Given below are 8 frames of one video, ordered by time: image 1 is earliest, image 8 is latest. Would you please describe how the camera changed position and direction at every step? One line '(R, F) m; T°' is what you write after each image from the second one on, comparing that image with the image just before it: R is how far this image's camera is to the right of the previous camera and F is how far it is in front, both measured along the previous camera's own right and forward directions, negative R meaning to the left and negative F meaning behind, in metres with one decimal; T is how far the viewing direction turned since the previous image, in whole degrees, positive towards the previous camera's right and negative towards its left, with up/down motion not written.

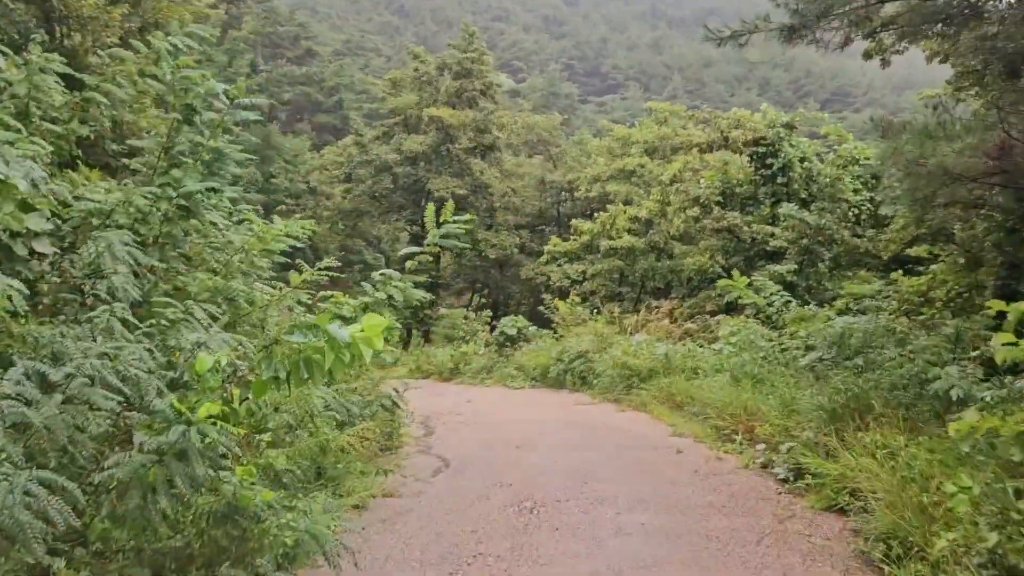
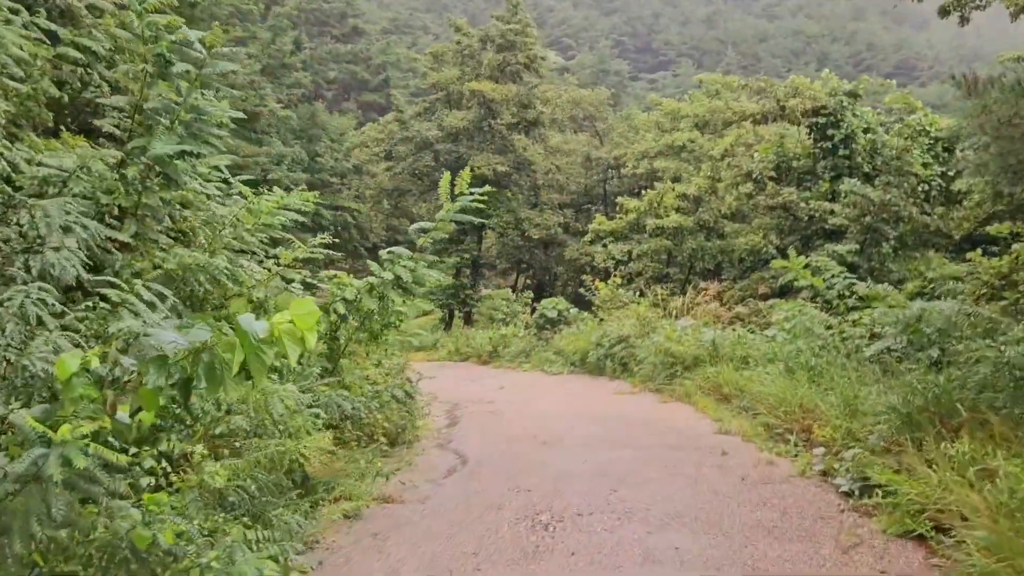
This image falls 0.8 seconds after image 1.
(+0.2, +0.6) m; -3°
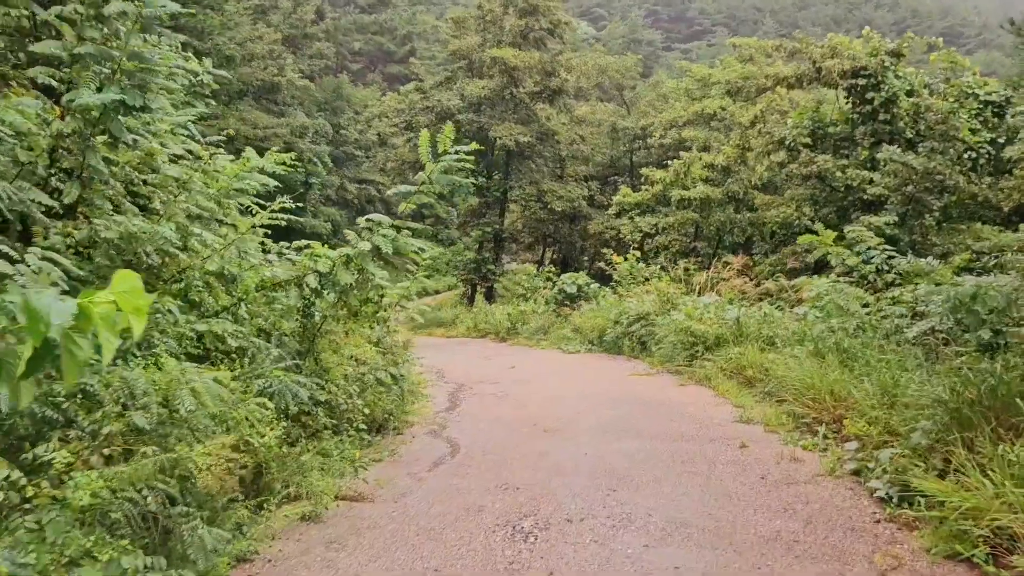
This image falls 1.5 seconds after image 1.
(+0.2, +0.5) m; -2°
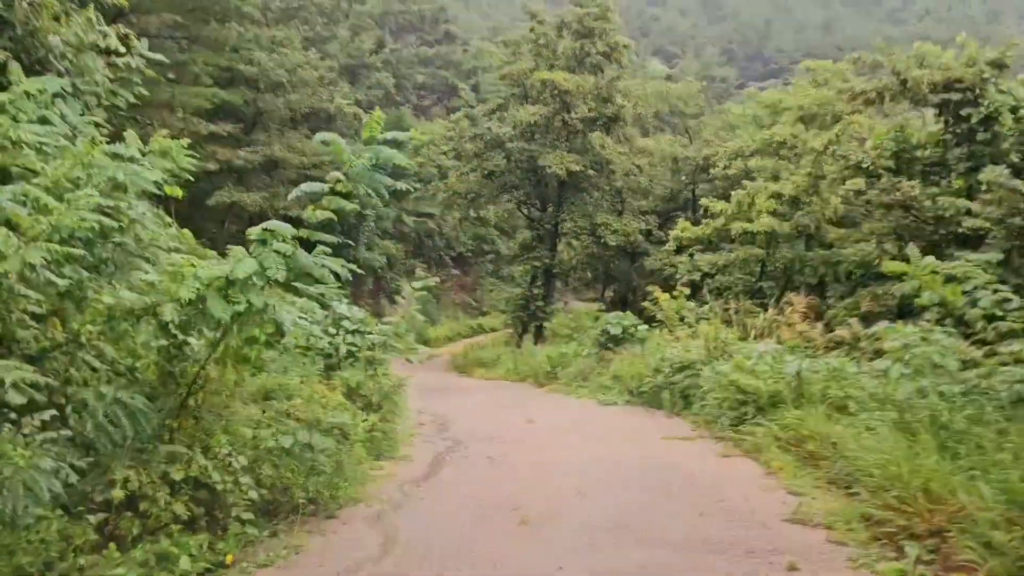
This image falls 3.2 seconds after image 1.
(+0.5, +1.4) m; -5°
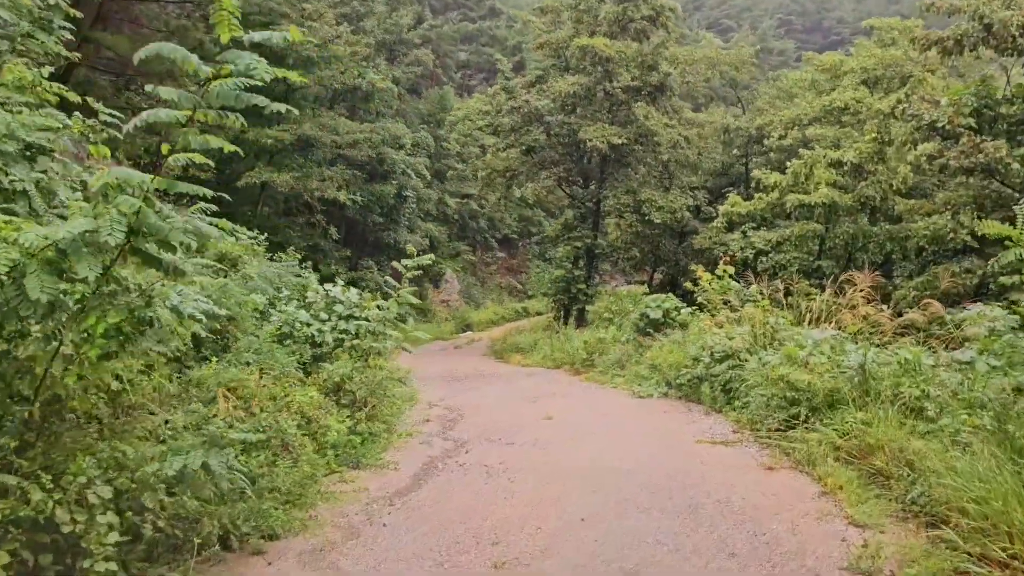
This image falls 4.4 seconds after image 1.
(+0.3, +1.0) m; -4°
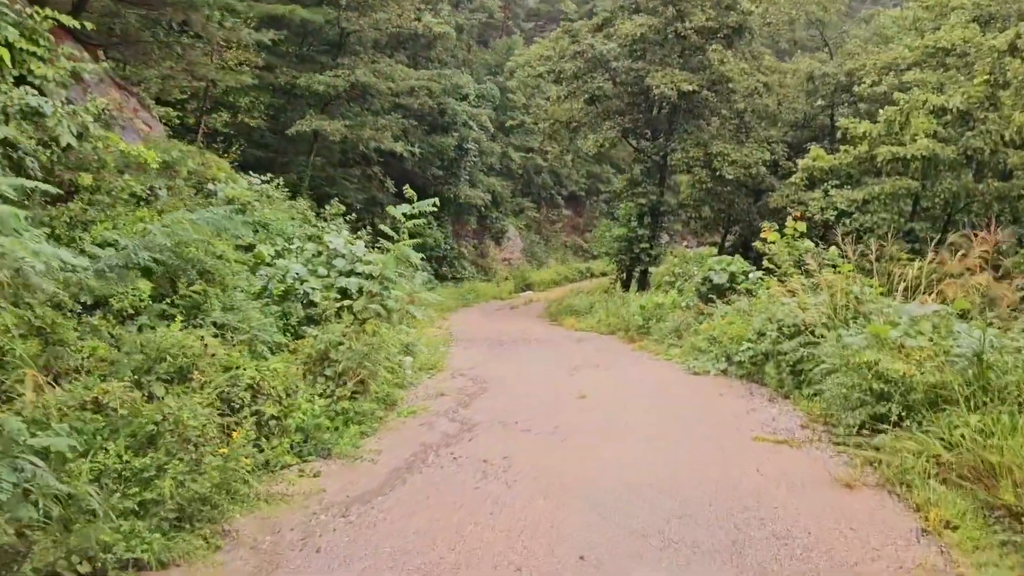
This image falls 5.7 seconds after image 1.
(+0.3, +1.0) m; -5°
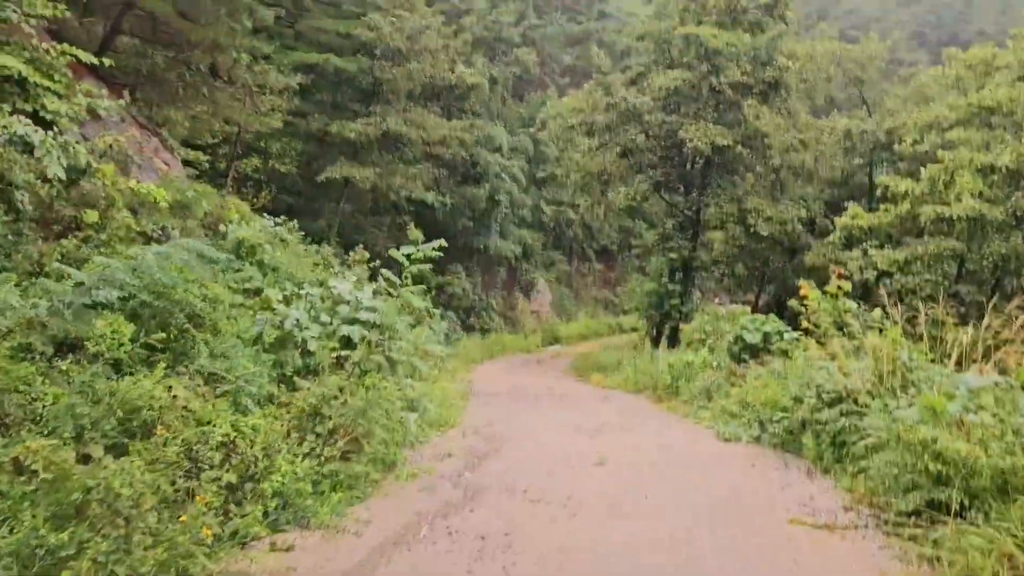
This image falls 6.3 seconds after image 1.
(+0.1, +0.4) m; -2°
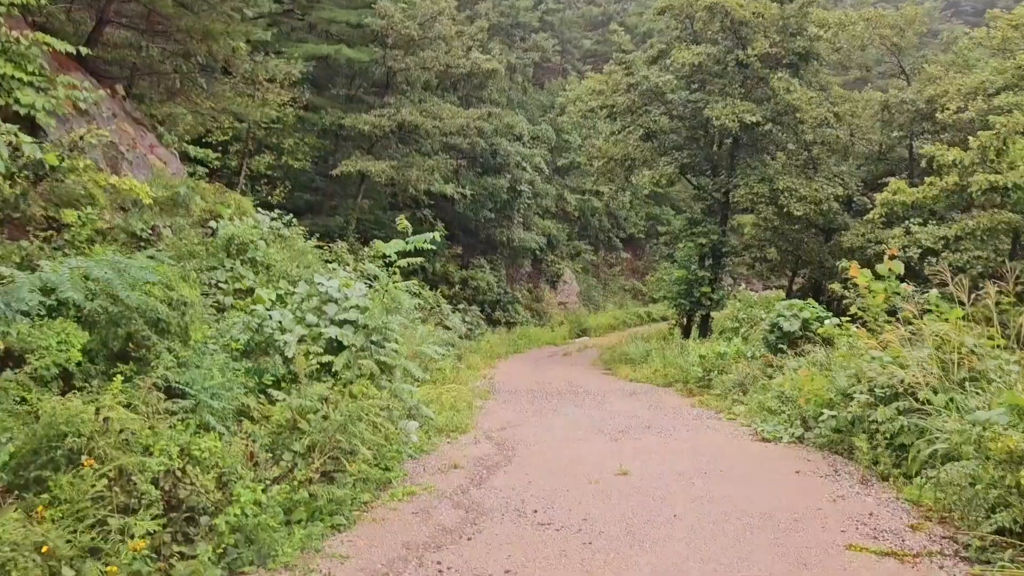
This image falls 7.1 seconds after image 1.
(+0.1, +0.6) m; -2°
